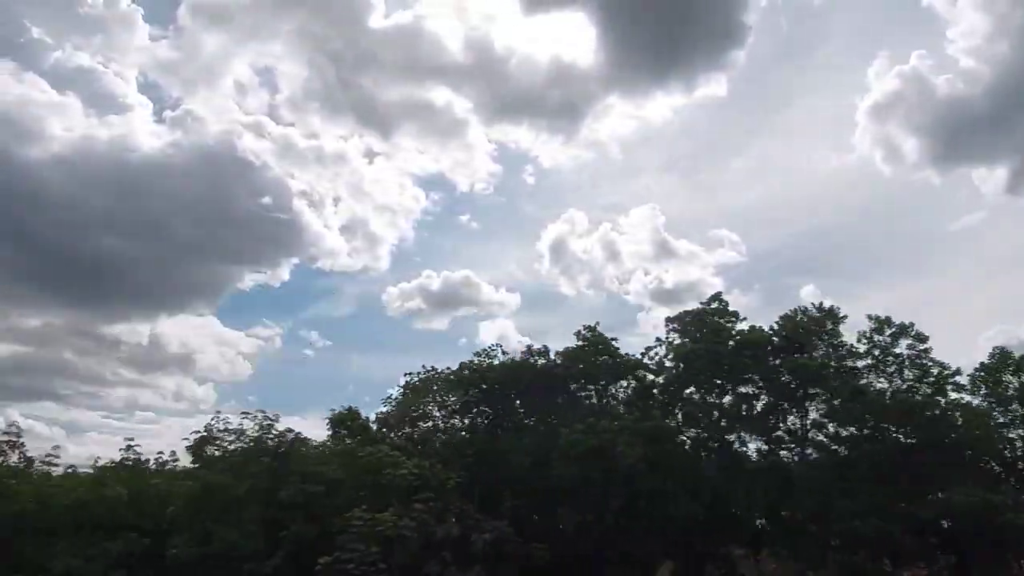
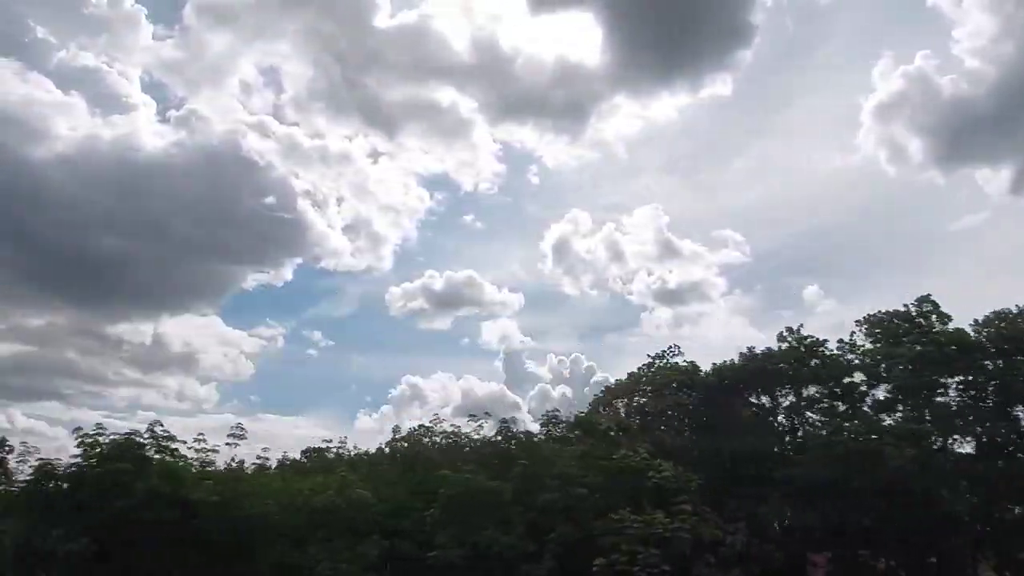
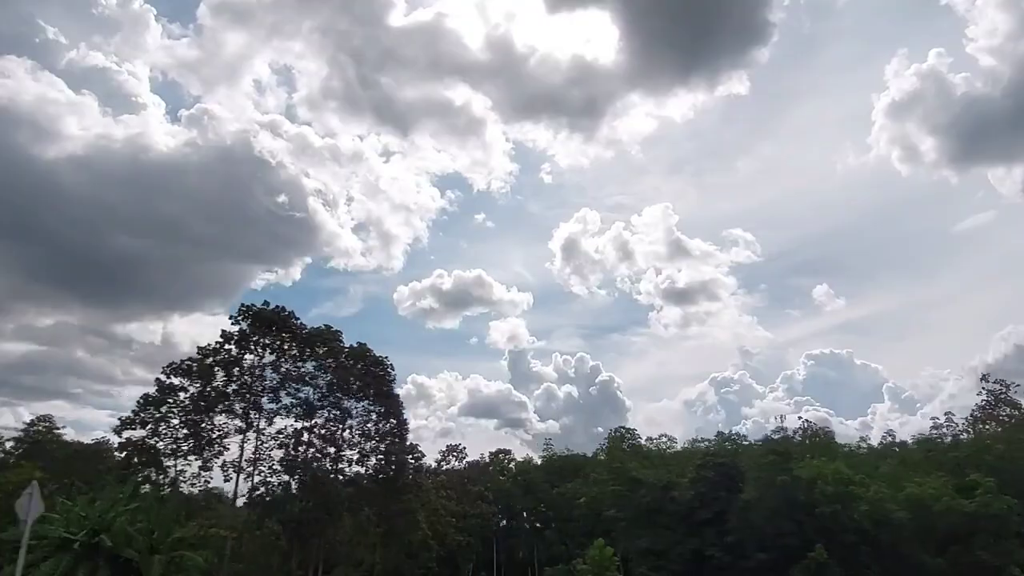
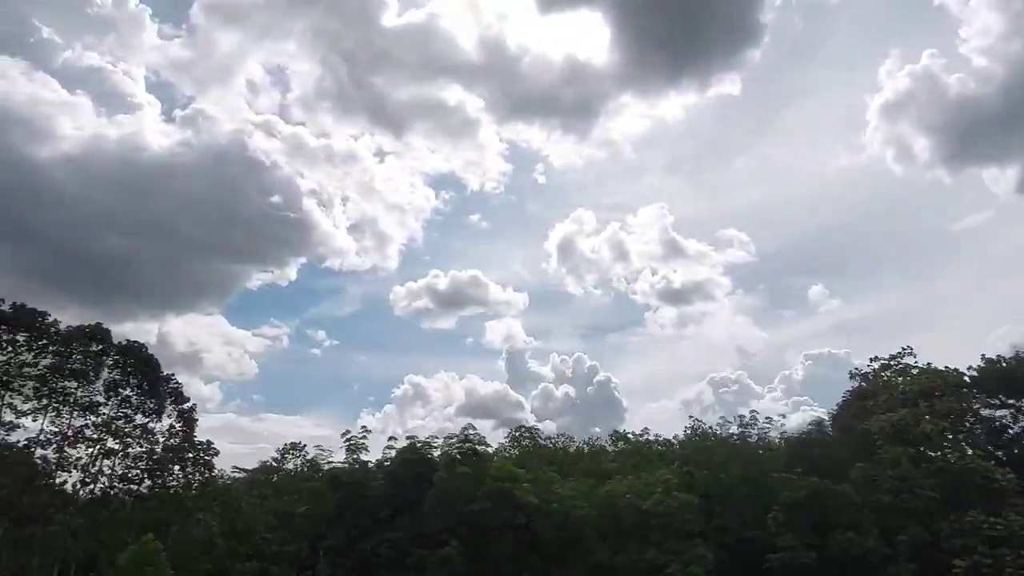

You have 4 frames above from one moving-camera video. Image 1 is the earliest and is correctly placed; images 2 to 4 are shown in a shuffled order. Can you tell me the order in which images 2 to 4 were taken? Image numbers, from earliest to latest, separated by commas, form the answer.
2, 4, 3
